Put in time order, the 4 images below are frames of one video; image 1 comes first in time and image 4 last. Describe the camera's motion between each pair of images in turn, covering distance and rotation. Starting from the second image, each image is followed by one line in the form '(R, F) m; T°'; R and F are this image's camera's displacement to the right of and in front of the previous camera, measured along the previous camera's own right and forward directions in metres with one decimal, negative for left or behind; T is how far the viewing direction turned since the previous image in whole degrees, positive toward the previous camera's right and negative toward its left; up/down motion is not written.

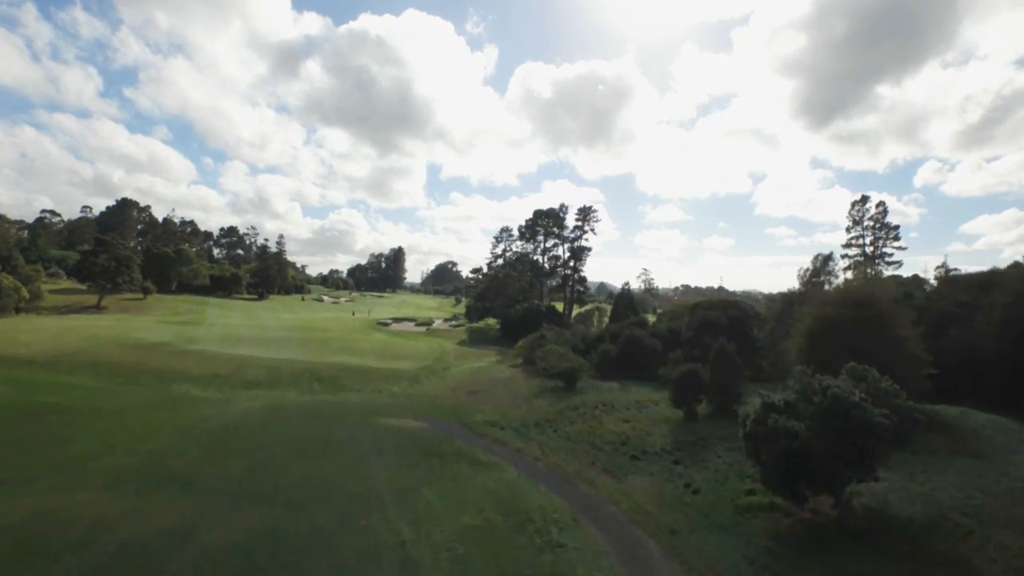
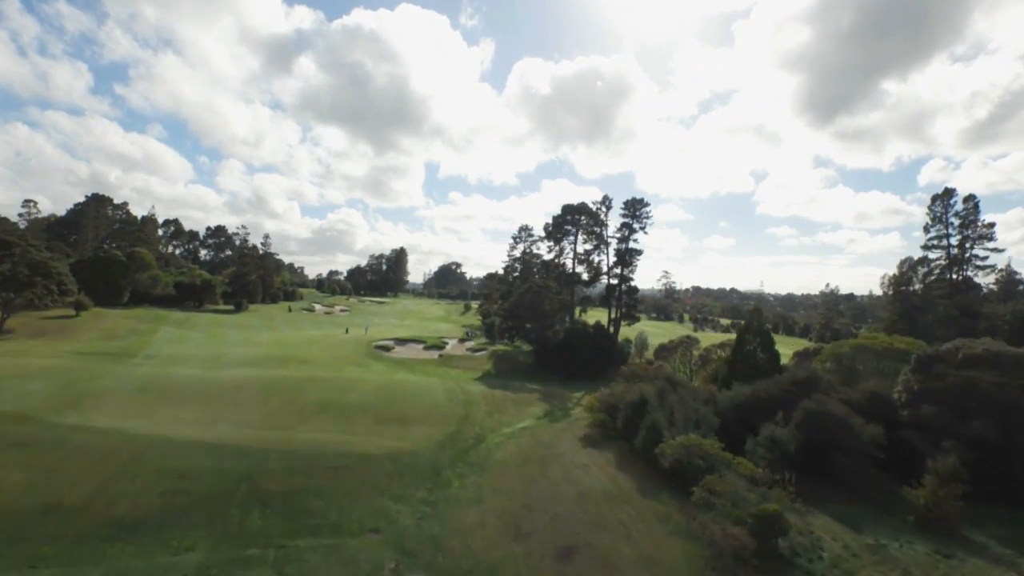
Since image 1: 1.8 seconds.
(-4.4, +13.2) m; 0°
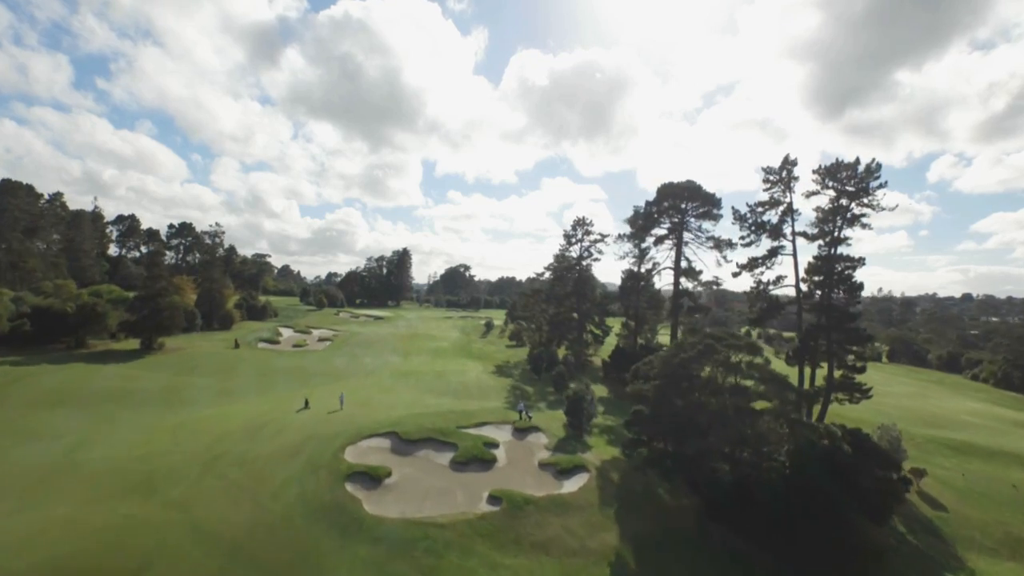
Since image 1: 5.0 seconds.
(-7.9, +26.9) m; 0°
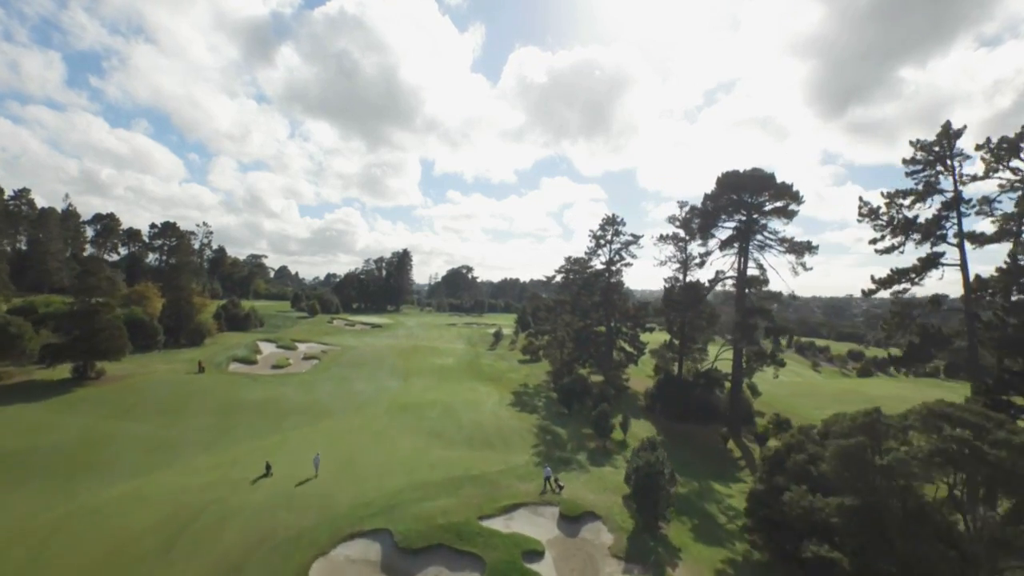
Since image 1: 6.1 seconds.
(-2.5, +9.4) m; 0°
